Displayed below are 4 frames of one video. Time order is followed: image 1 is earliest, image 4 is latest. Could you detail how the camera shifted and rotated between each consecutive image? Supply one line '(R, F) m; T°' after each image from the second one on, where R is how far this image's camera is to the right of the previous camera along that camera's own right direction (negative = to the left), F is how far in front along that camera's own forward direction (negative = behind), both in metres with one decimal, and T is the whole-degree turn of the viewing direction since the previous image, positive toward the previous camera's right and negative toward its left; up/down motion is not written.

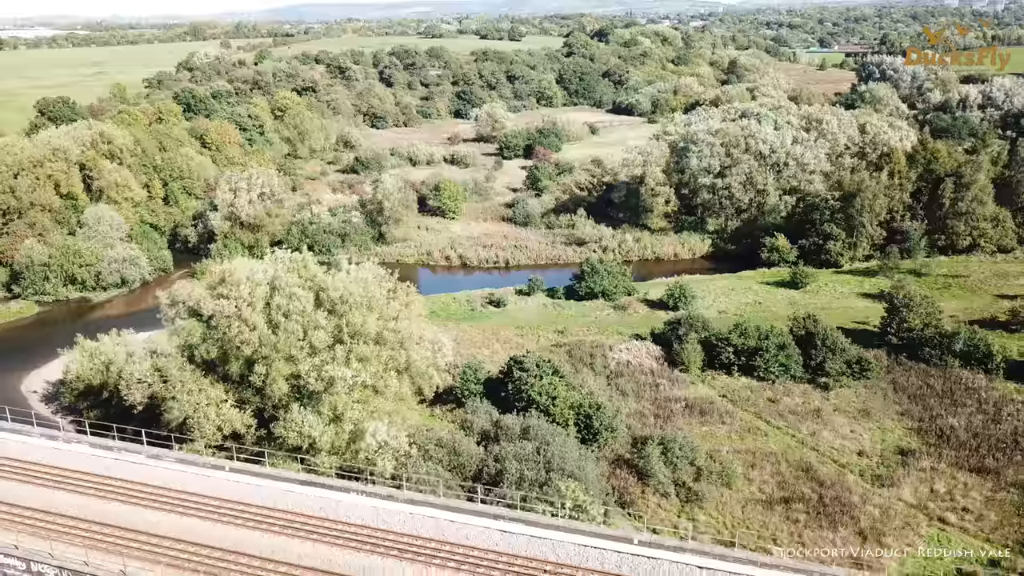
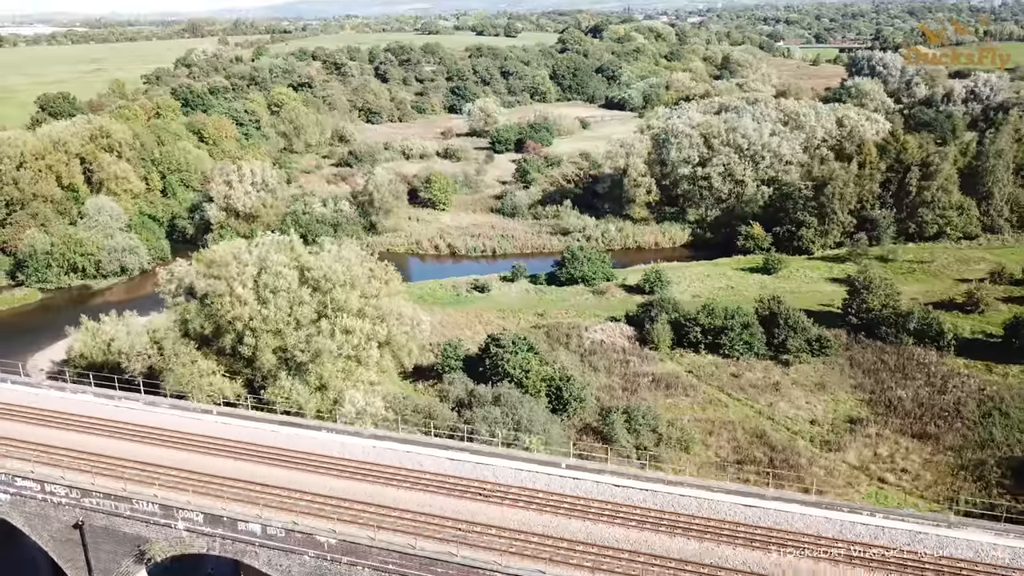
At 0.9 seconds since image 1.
(+1.1, -2.0) m; 0°
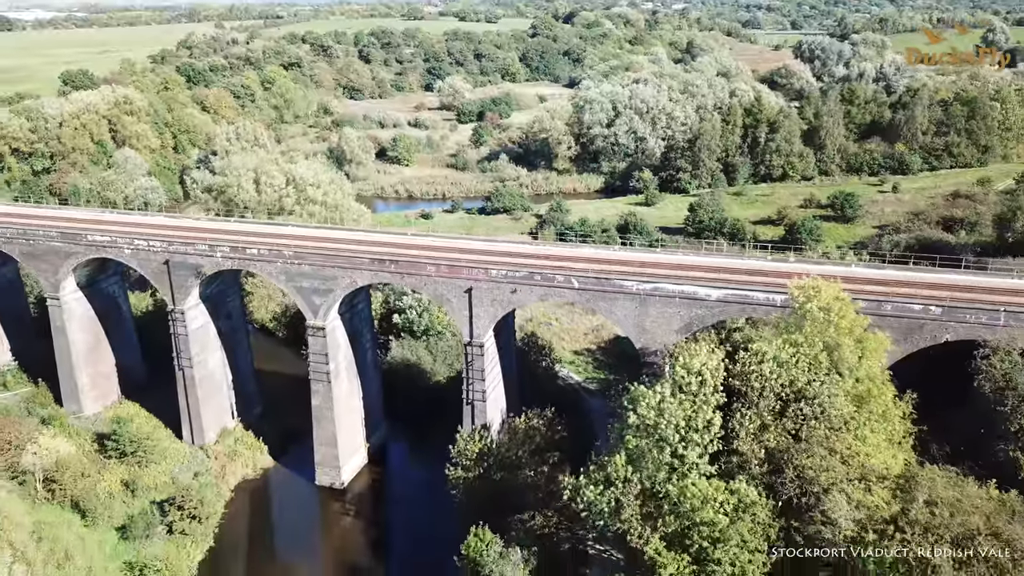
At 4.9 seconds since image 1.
(+4.9, -14.6) m; 0°
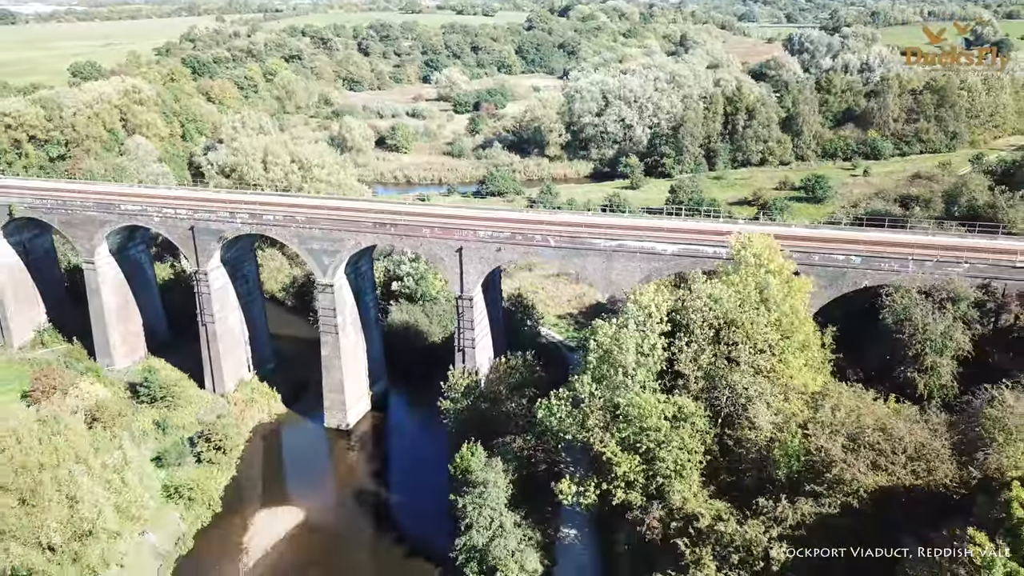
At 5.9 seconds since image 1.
(+0.5, -3.7) m; 0°
